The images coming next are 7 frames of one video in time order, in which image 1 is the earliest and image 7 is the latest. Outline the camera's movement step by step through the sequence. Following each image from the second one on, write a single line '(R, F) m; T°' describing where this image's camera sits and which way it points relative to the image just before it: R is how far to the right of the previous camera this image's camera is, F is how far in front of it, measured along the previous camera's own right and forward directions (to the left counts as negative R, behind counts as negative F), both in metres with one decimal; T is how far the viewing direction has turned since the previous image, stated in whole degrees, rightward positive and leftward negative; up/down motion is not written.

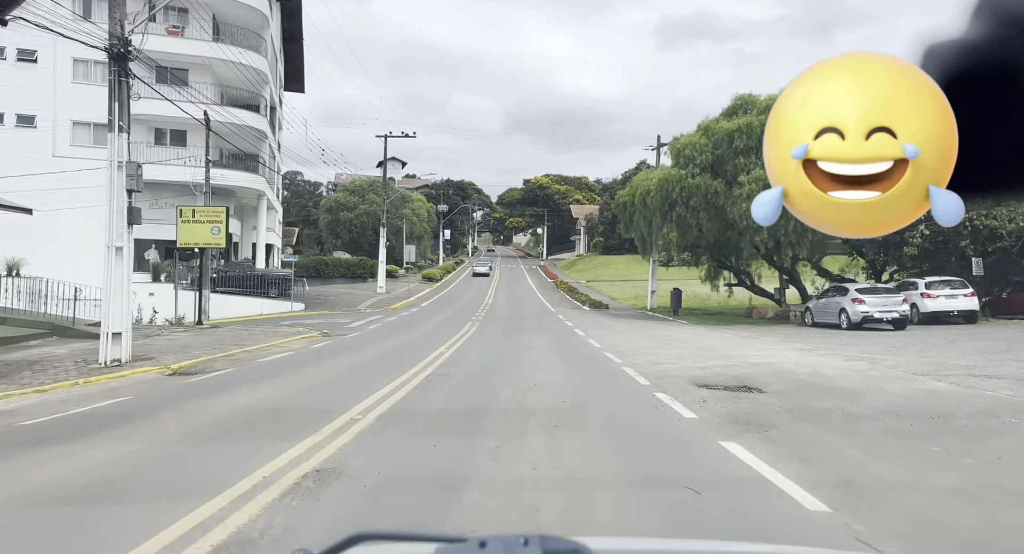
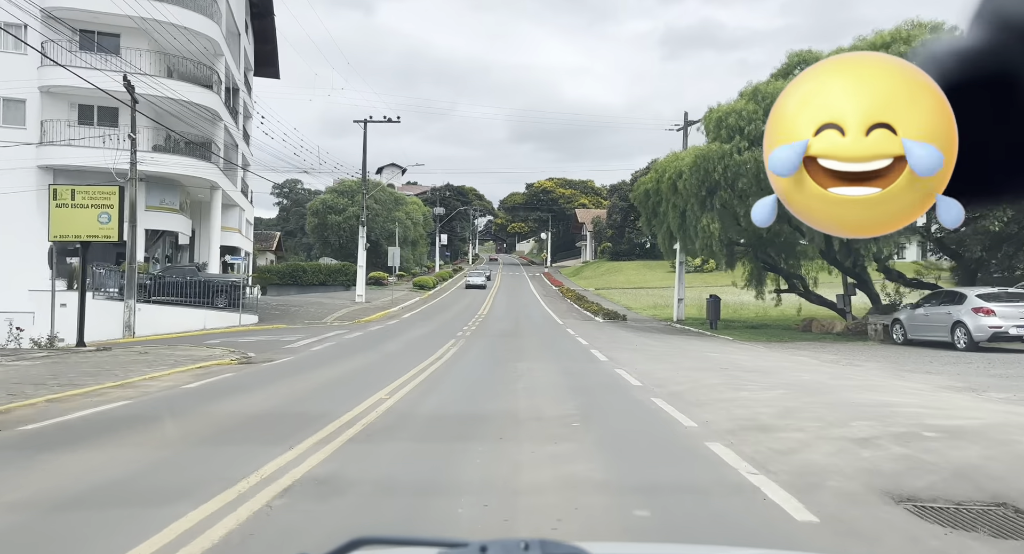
(+0.1, +2.8) m; 0°
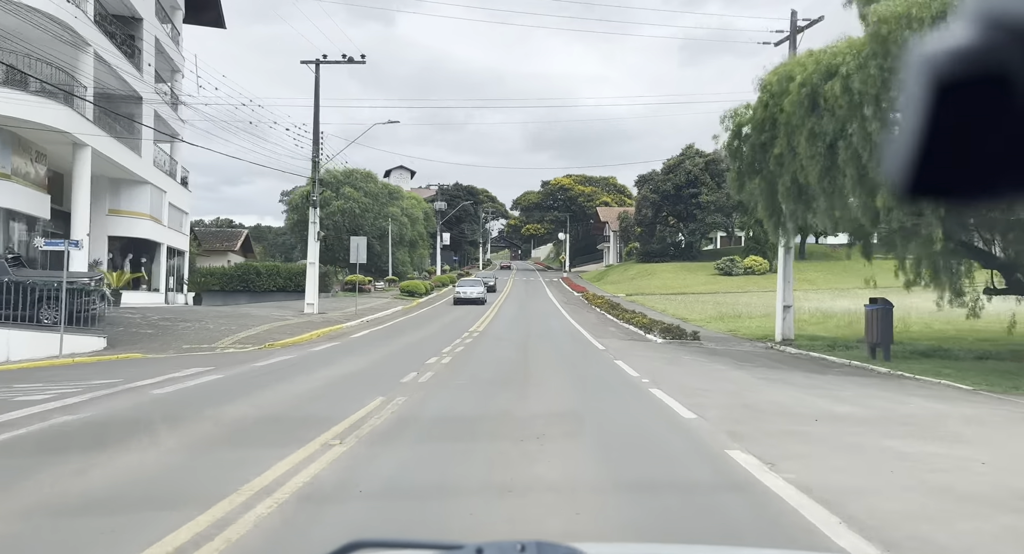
(+0.1, +5.1) m; -1°
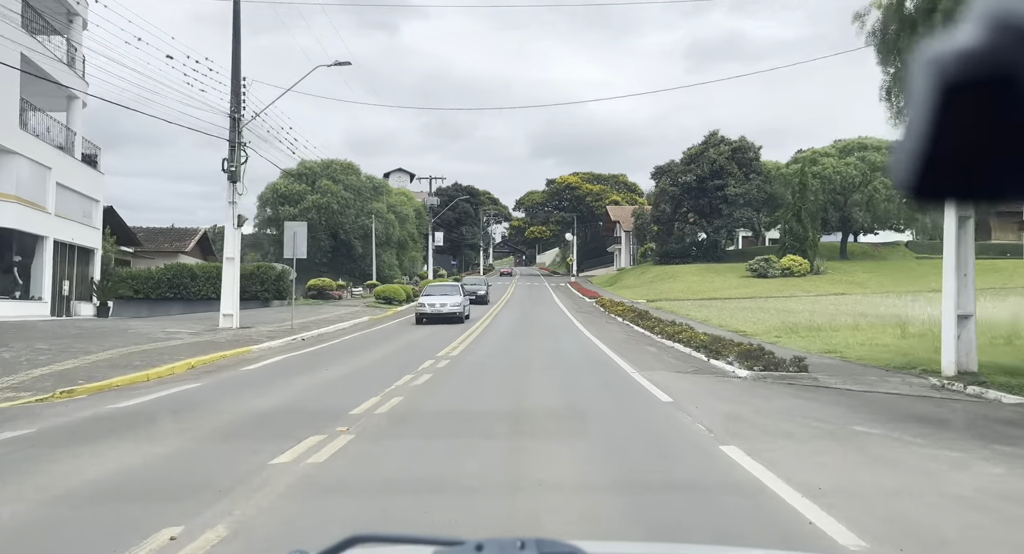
(+0.1, +3.6) m; 0°
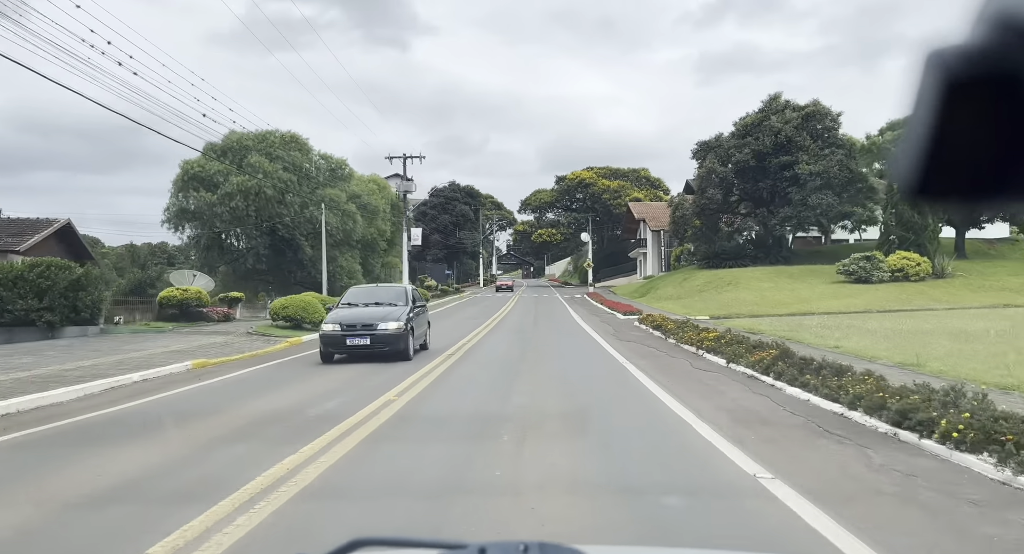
(+0.2, +6.9) m; -1°
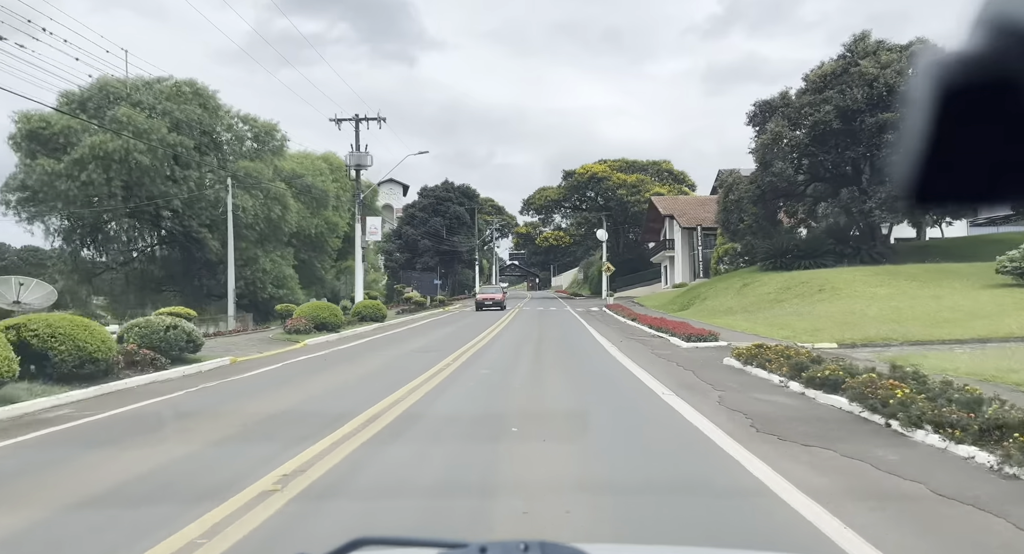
(+0.3, +6.1) m; -1°
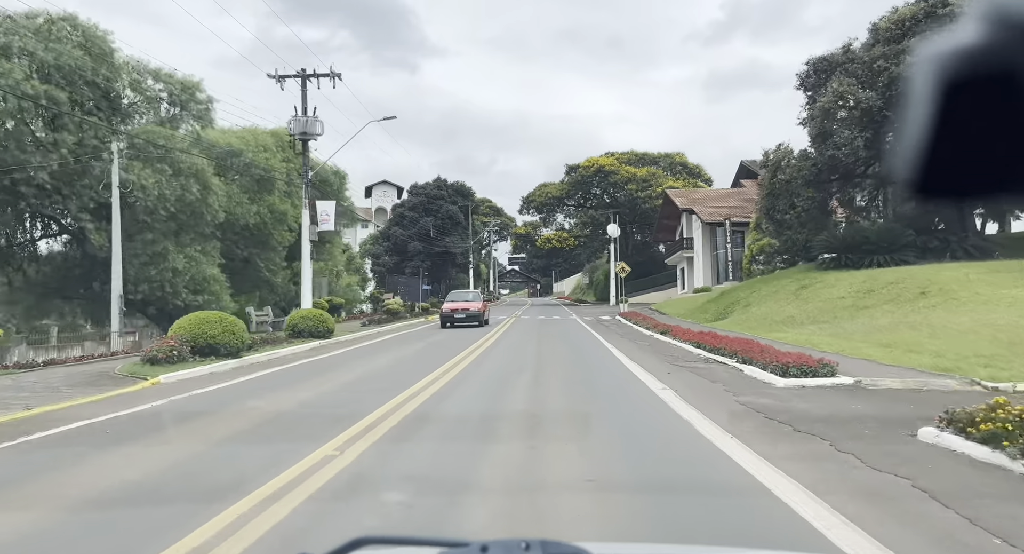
(+0.2, +3.6) m; 0°
